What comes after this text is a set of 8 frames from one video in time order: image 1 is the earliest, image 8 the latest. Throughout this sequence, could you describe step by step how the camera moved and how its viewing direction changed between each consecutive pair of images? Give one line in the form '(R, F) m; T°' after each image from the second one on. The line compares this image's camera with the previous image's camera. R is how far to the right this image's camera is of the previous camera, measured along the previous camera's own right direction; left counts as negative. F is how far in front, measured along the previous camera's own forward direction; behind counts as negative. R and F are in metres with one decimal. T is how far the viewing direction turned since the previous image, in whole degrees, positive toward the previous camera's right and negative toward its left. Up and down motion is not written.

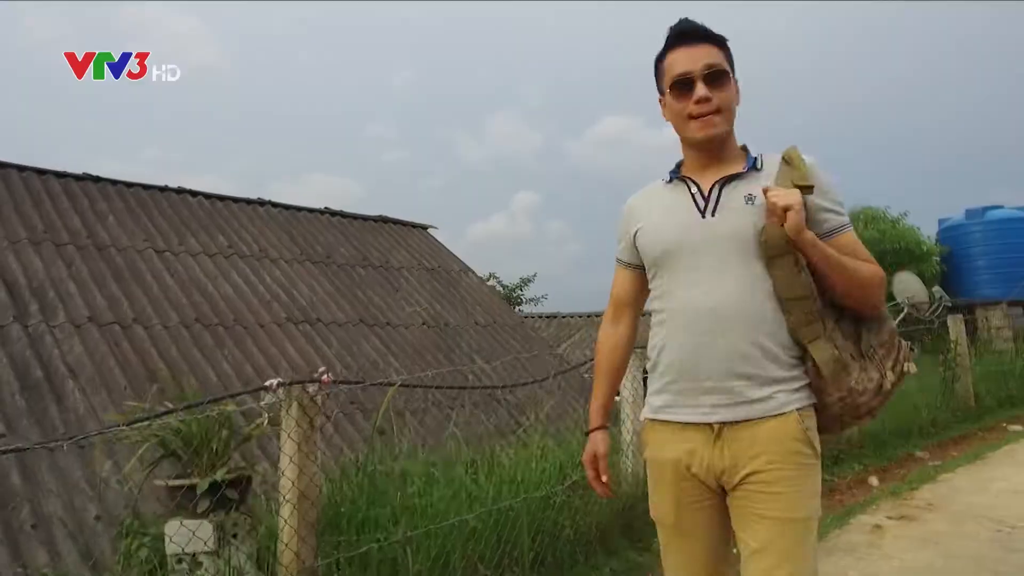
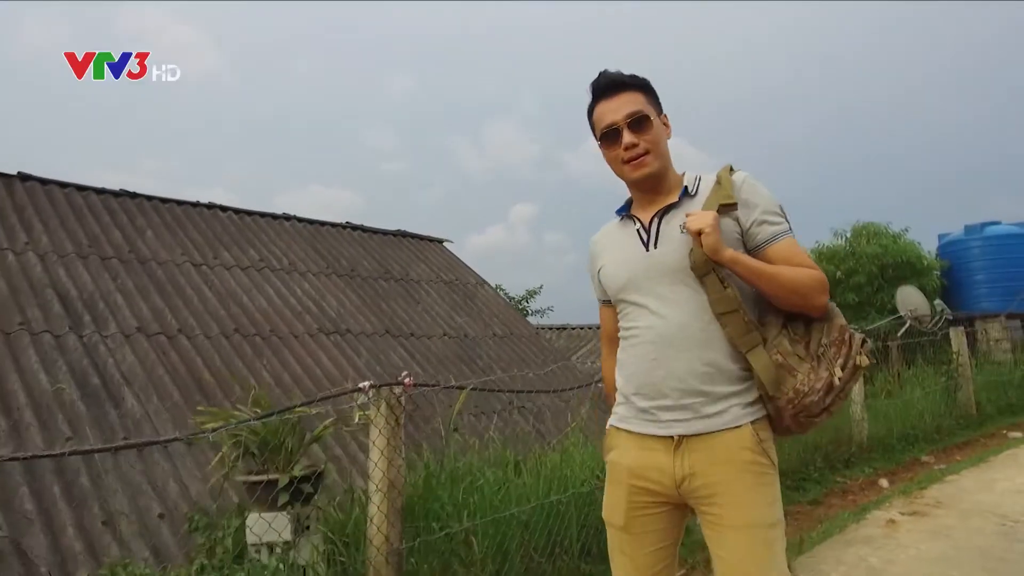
(-0.2, -0.3) m; 0°
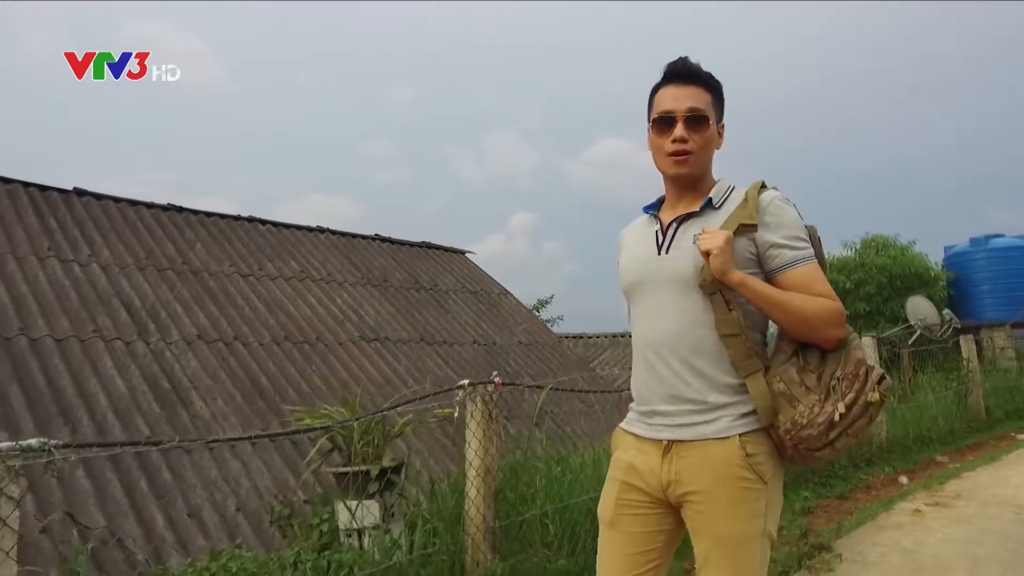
(-0.3, -0.4) m; 0°
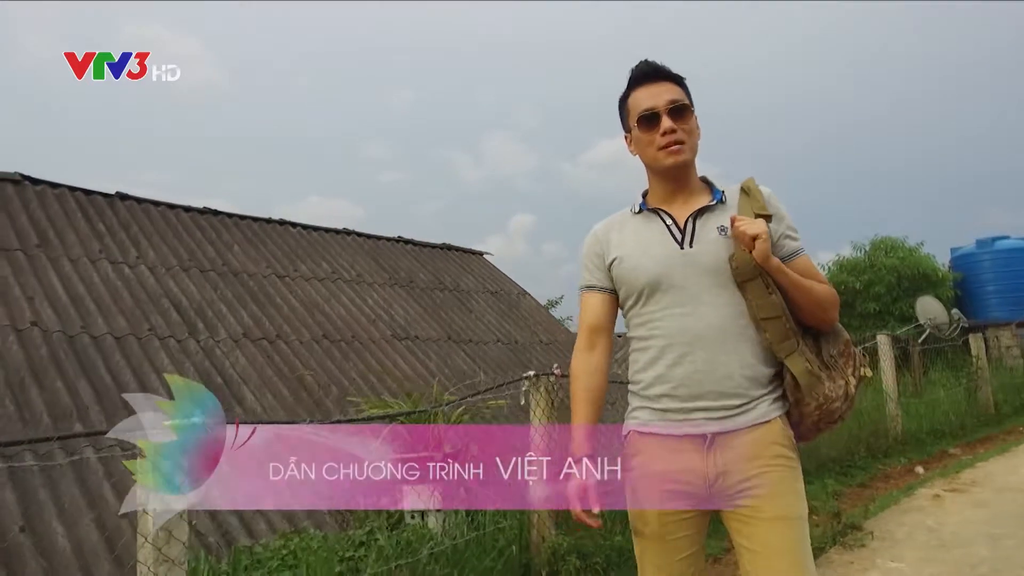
(-0.3, -0.3) m; 0°
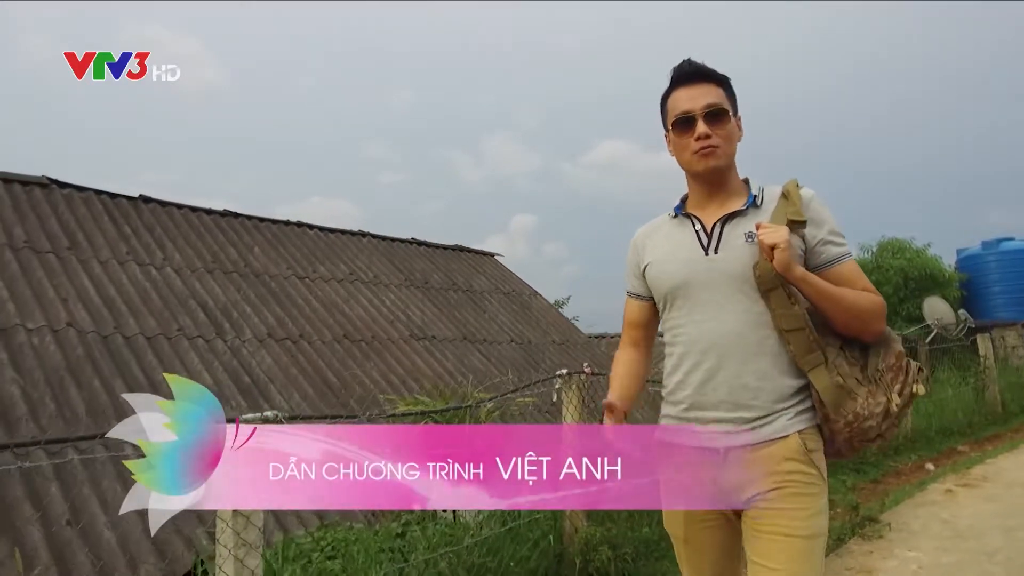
(-0.2, -0.2) m; 0°
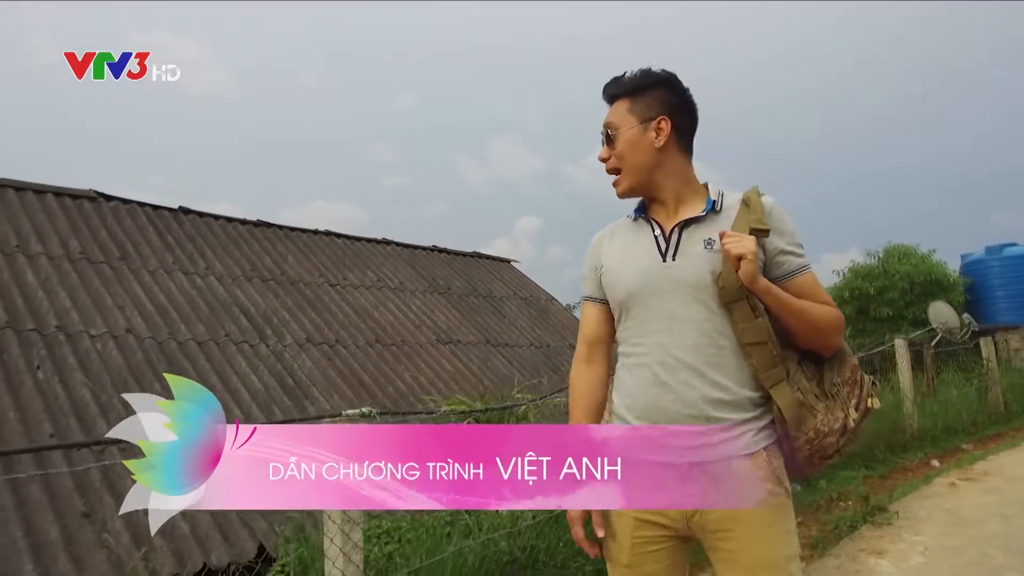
(-0.2, -0.4) m; 0°
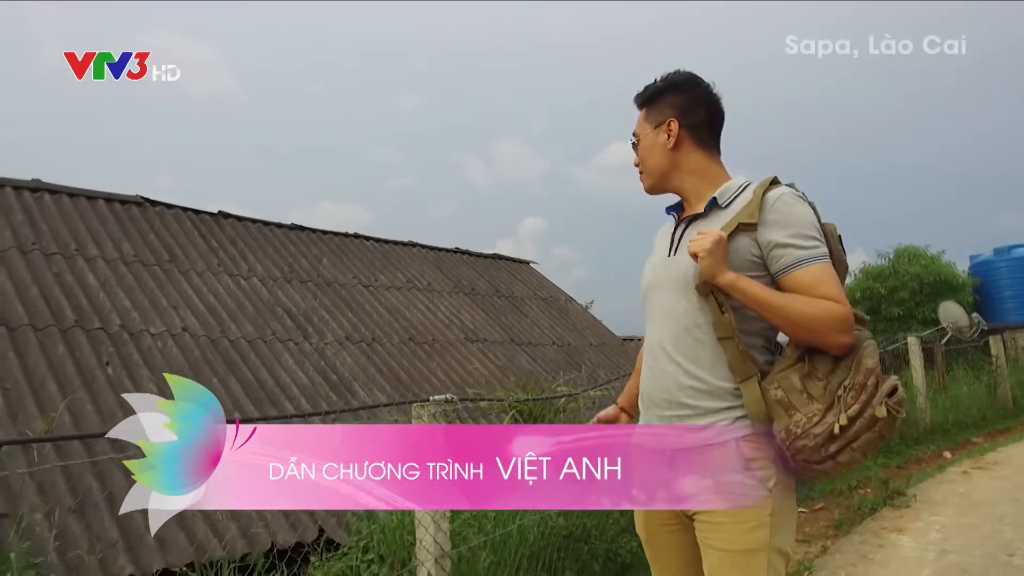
(-0.2, -0.4) m; 0°
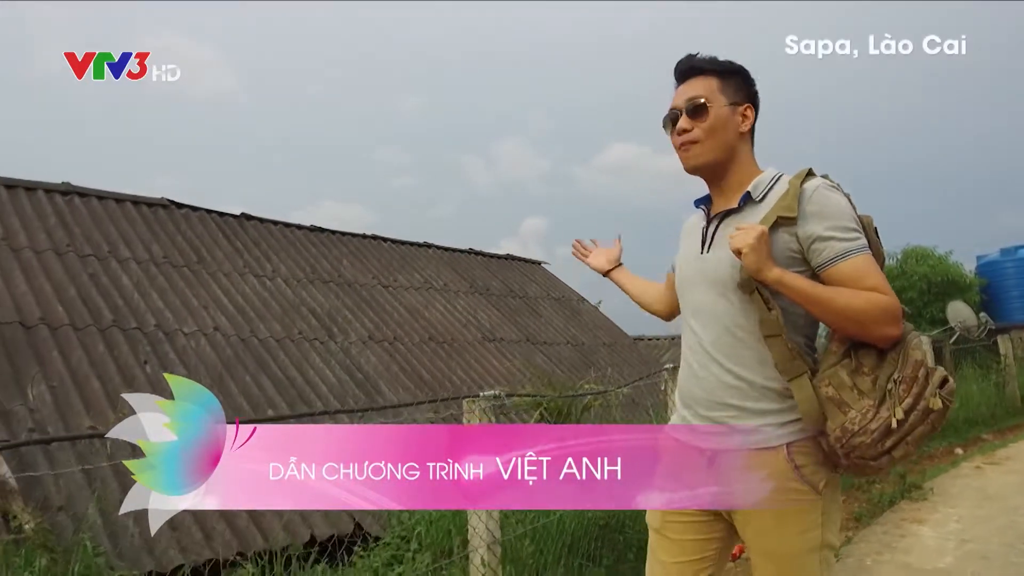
(-0.2, -0.2) m; 0°
